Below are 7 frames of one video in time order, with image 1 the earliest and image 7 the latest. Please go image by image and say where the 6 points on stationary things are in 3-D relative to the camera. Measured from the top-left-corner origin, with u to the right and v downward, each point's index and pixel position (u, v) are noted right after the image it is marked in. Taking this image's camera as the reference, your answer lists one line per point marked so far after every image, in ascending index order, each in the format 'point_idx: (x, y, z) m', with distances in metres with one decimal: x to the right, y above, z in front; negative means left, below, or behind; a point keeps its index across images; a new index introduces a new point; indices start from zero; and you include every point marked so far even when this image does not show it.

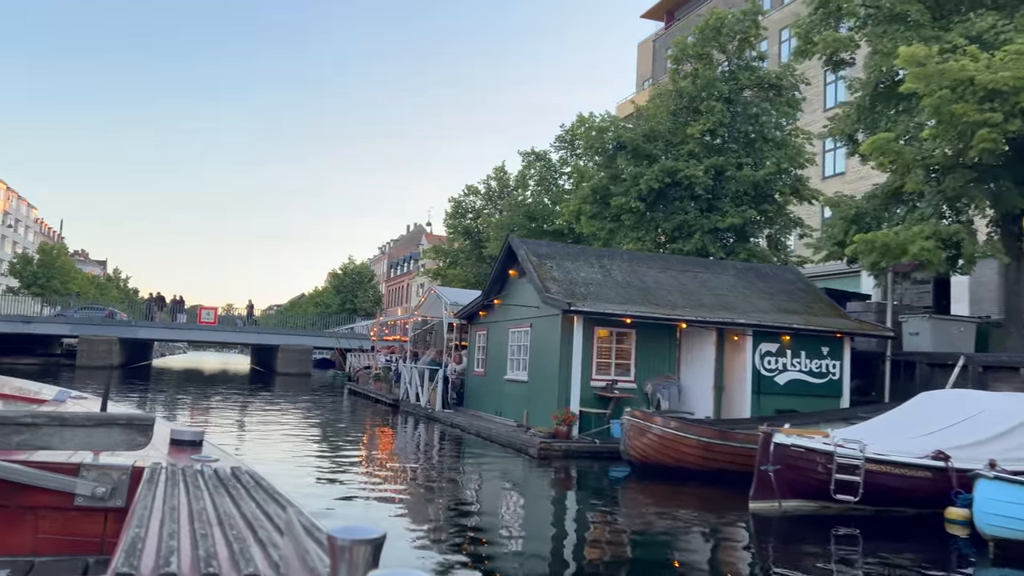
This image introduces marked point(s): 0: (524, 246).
0: (+0.3, +0.9, +16.5) m
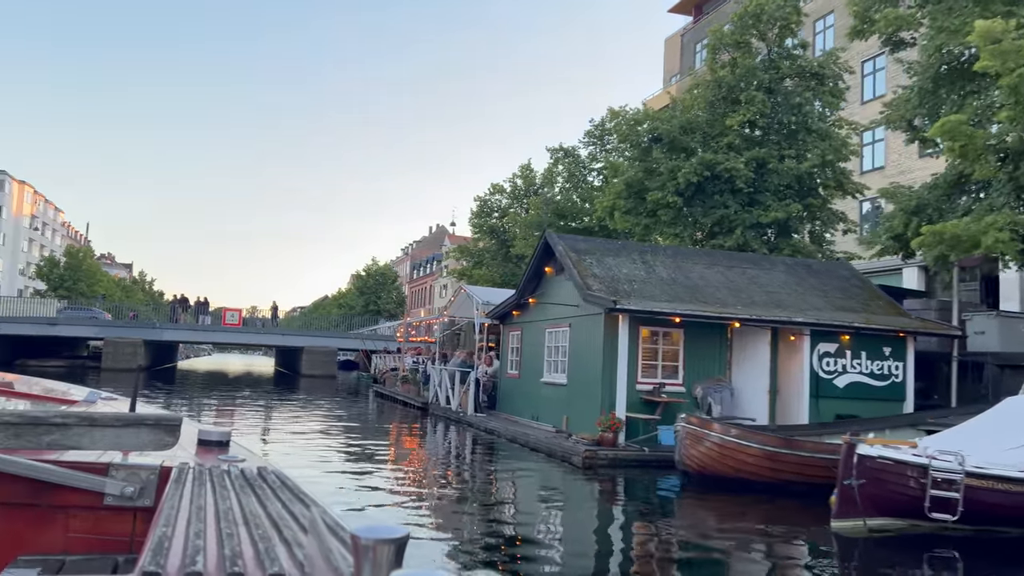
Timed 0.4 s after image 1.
0: (+1.0, +0.9, +15.6) m
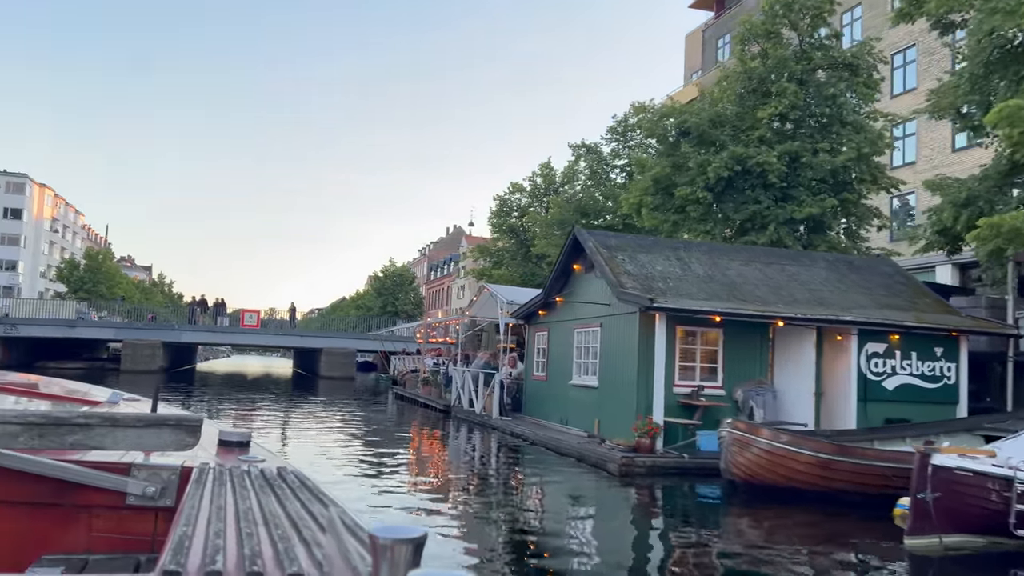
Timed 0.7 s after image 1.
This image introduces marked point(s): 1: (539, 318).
0: (+1.5, +1.0, +15.0) m
1: (+0.6, -0.7, +18.0) m
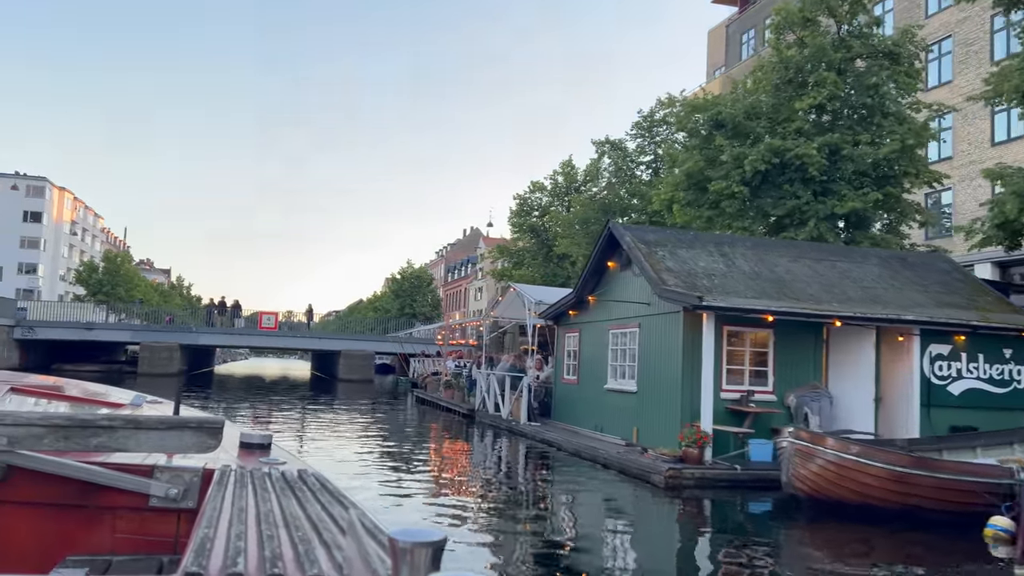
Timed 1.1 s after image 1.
0: (+2.1, +1.0, +14.1) m
1: (+1.2, -0.7, +17.1) m
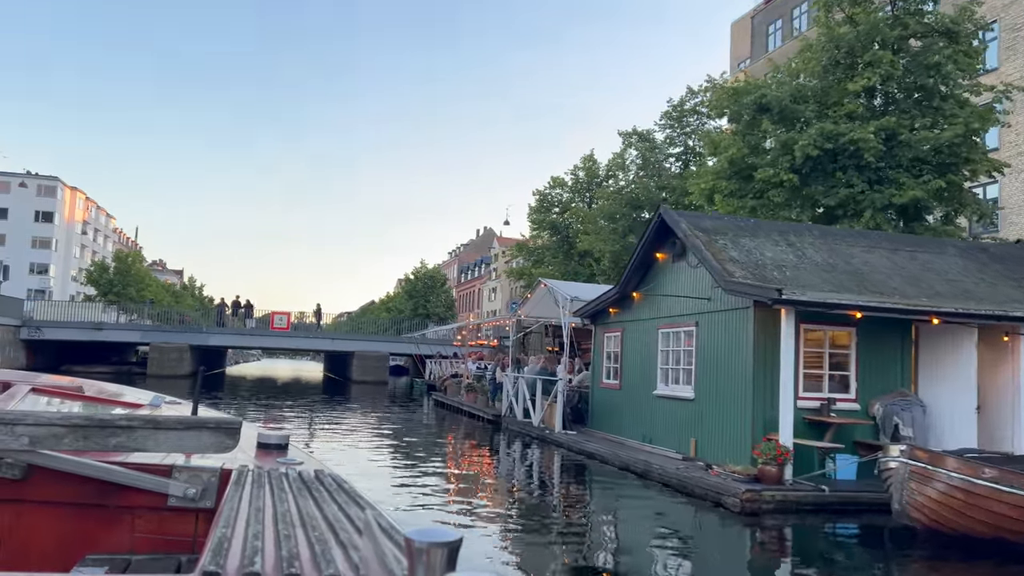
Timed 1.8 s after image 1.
0: (+2.7, +1.1, +12.5) m
1: (+1.9, -0.6, +15.5) m
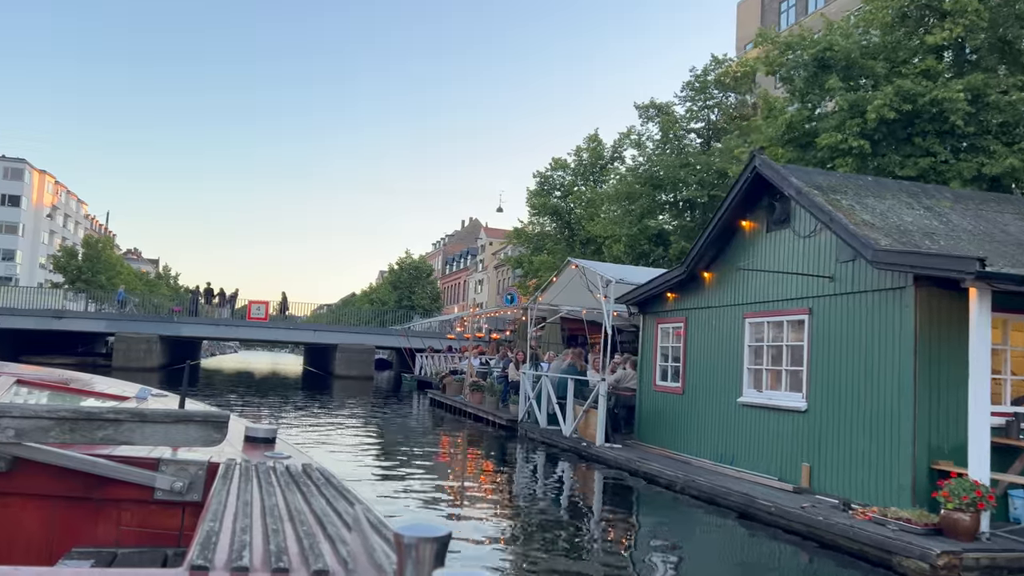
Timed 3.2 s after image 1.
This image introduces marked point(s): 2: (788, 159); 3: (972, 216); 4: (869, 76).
0: (+3.3, +1.4, +9.5) m
1: (+2.4, -0.3, +12.6) m
2: (+6.2, +2.8, +18.0) m
3: (+5.5, +0.9, +9.5) m
4: (+7.8, +4.6, +17.3) m
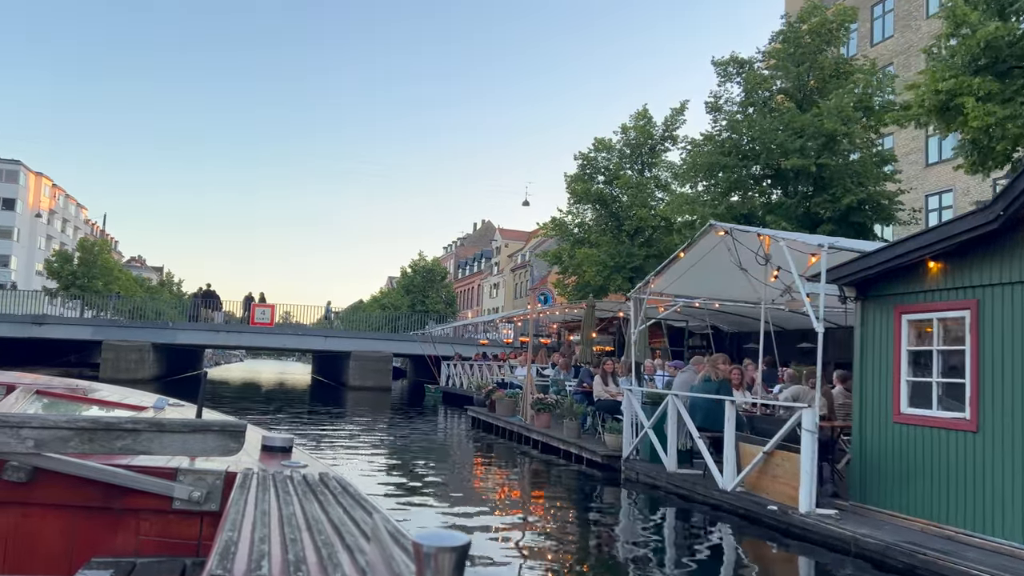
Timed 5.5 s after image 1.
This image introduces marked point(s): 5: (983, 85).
0: (+4.7, +1.7, +4.7) m
1: (+3.9, +0.1, +7.7) m
2: (+7.6, +3.1, +13.1) m
3: (+6.9, +1.2, +4.6) m
4: (+9.2, +4.9, +12.4) m
5: (+7.5, +3.2, +13.2) m
